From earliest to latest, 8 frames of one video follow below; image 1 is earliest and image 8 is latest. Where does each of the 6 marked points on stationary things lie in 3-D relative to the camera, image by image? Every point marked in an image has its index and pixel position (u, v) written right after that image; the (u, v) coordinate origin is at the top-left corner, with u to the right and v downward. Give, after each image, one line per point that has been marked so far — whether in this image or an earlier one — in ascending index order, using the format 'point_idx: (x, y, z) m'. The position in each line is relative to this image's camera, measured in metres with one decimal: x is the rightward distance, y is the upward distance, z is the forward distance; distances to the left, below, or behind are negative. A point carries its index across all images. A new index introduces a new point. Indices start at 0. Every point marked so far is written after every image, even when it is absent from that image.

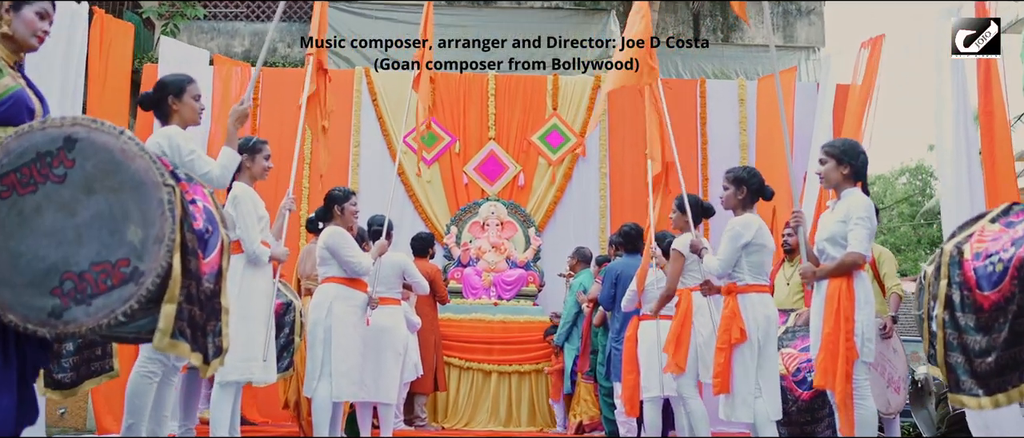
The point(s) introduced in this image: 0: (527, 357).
0: (+0.1, -0.7, +6.9) m
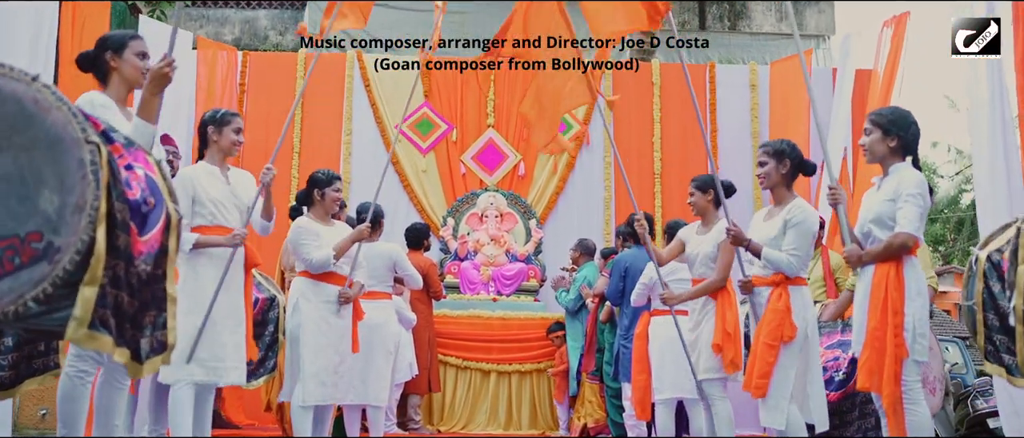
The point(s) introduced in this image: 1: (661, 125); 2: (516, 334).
0: (+0.1, -0.7, +6.5) m
1: (+0.9, +0.6, +7.8) m
2: (0.0, -0.6, +6.6) m
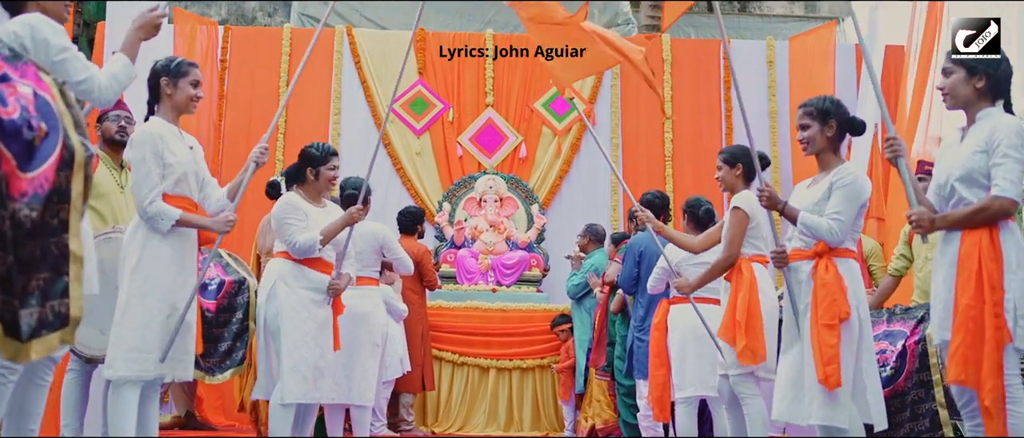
0: (+0.1, -0.6, +6.0) m
1: (+0.9, +0.6, +7.3) m
2: (0.0, -0.5, +6.0) m
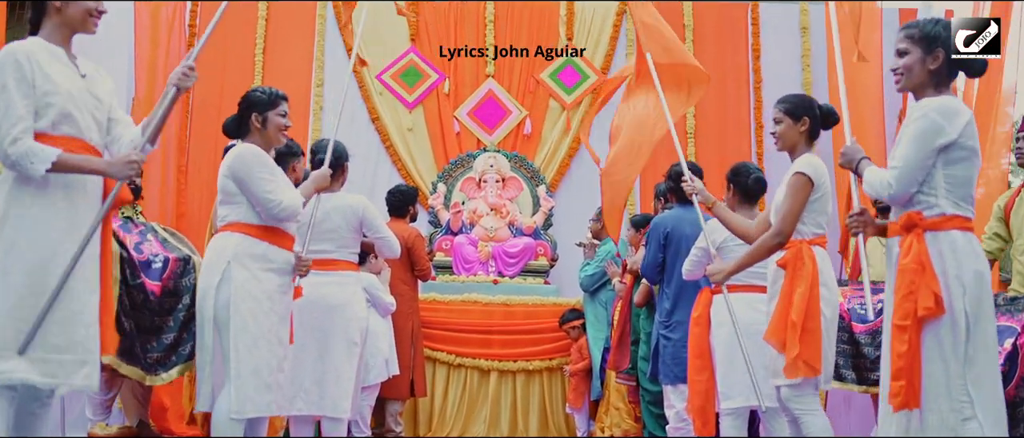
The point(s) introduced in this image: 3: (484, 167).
0: (+0.1, -0.5, +5.2) m
1: (+0.9, +0.7, +6.5) m
2: (0.0, -0.4, +5.3) m
3: (-0.1, +0.2, +6.0) m
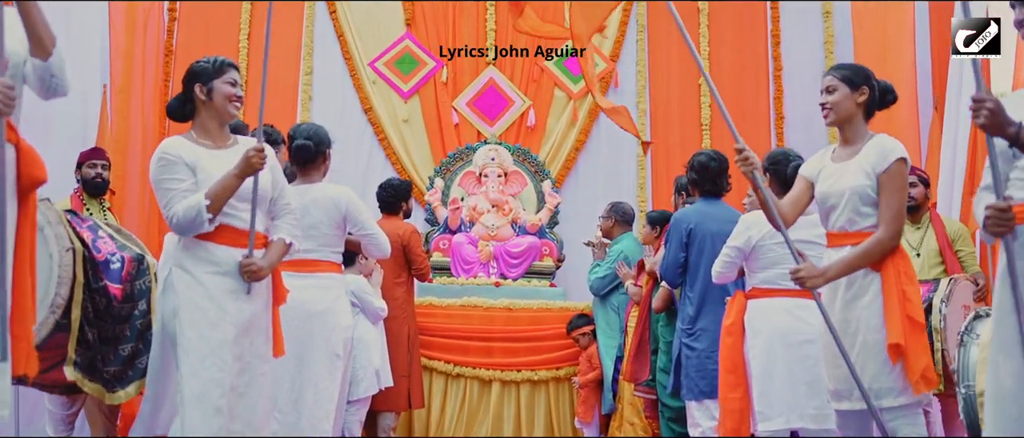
0: (+0.1, -0.5, +4.8) m
1: (+0.9, +0.7, +6.1) m
2: (+0.1, -0.4, +4.8) m
3: (-0.1, +0.3, +5.6) m
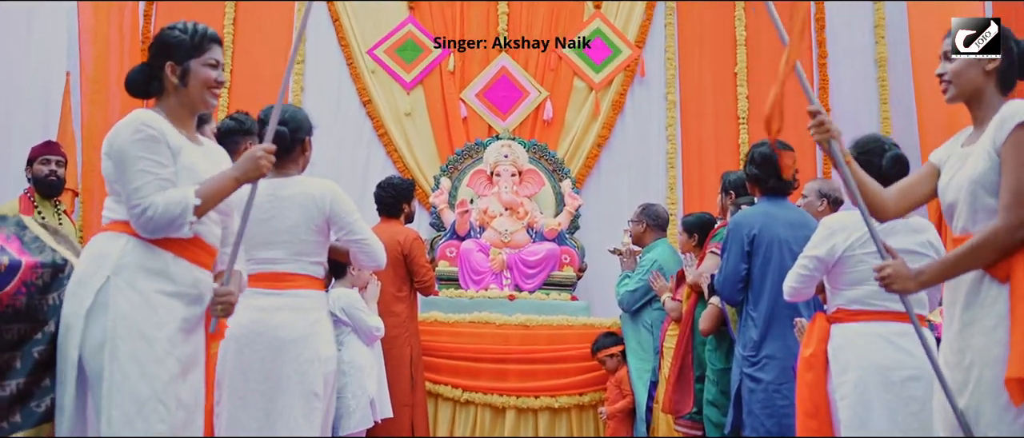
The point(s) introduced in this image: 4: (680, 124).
0: (+0.2, -0.5, +4.2) m
1: (+1.0, +0.7, +5.5) m
2: (+0.1, -0.4, +4.2) m
3: (-0.1, +0.2, +5.0) m
4: (+0.7, +0.4, +5.4) m
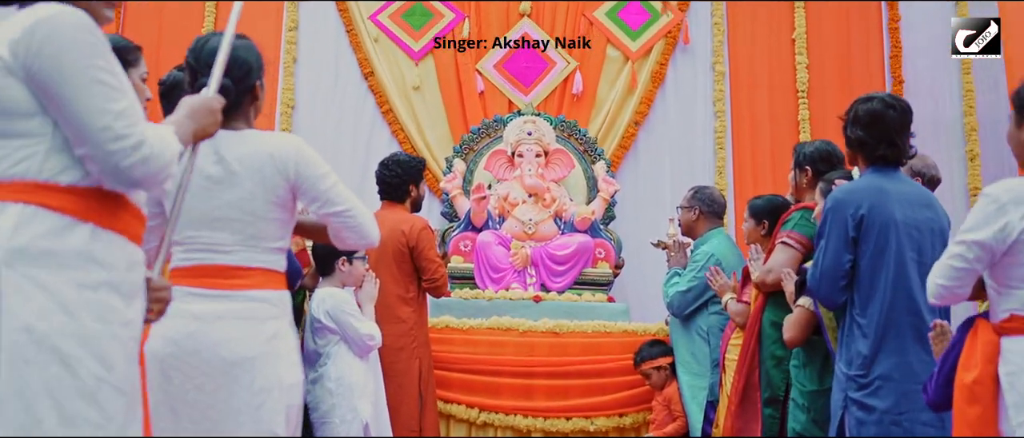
0: (+0.2, -0.5, +3.5) m
1: (+1.1, +0.8, +4.8) m
2: (+0.2, -0.4, +3.5) m
3: (0.0, +0.3, +4.3) m
4: (+0.8, +0.4, +4.7) m
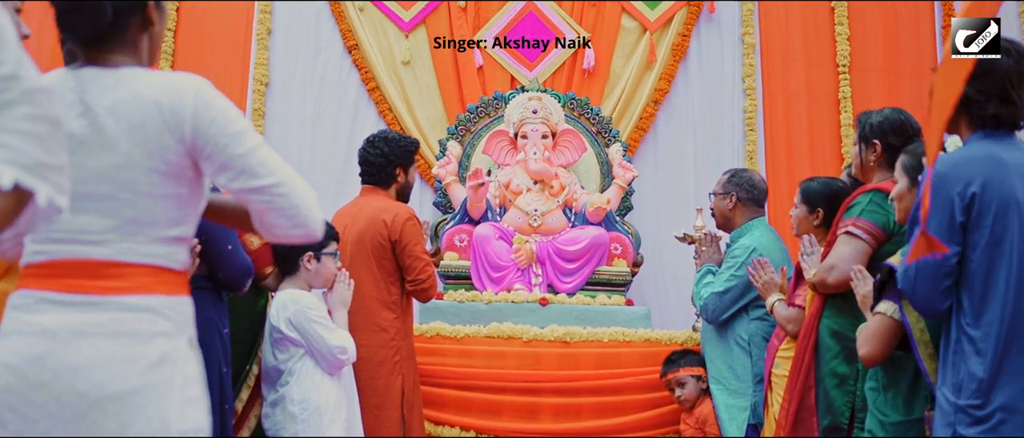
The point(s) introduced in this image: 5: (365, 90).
0: (+0.2, -0.5, +2.9) m
1: (+1.1, +0.8, +4.2) m
2: (+0.2, -0.4, +3.0) m
3: (0.0, +0.3, +3.8) m
4: (+0.8, +0.5, +4.2) m
5: (-0.5, +0.4, +4.2) m
